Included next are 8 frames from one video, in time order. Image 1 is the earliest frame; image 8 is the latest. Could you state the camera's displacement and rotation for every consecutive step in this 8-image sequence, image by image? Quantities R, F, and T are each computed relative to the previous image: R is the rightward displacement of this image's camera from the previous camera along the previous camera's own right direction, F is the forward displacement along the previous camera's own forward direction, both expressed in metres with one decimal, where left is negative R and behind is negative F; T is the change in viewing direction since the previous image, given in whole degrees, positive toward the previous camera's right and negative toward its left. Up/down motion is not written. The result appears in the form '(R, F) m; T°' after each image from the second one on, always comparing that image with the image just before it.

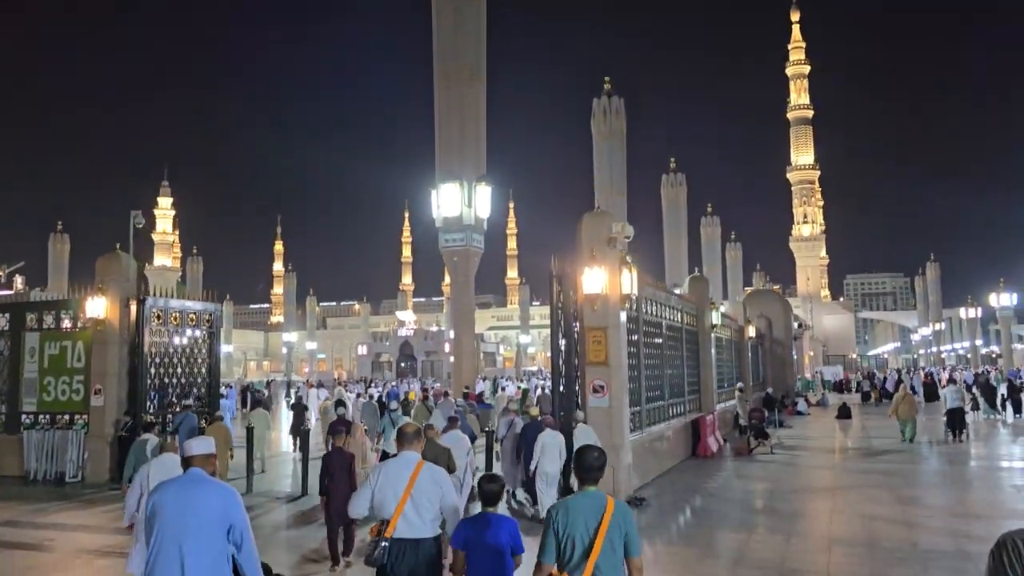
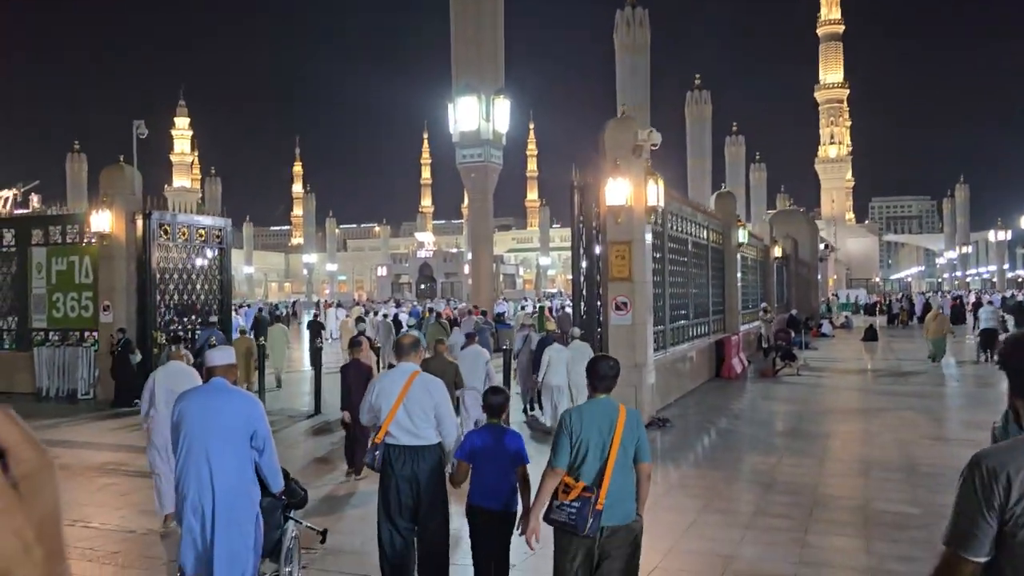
(0.0, +0.6) m; -1°
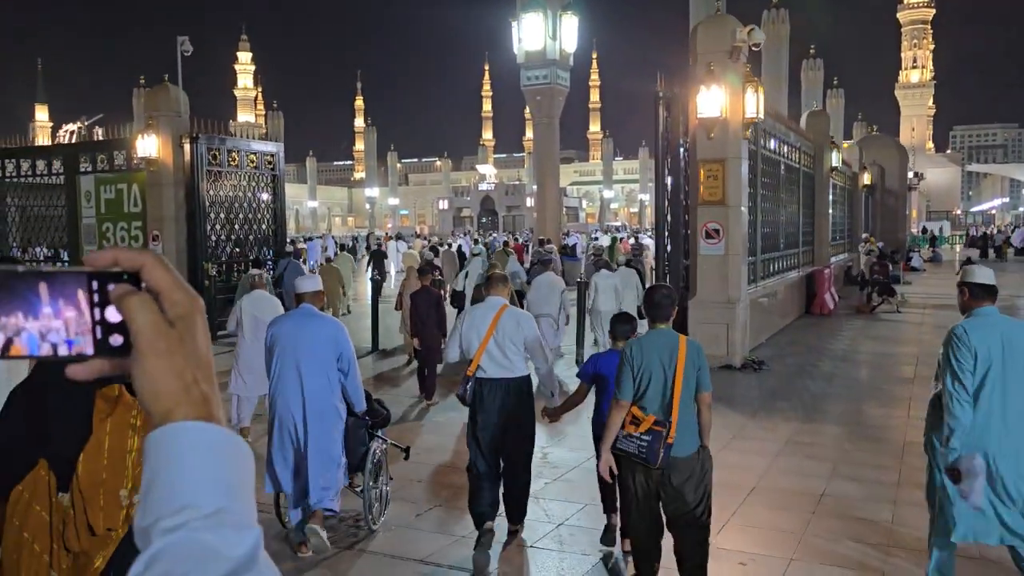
(-0.2, +1.2) m; -4°
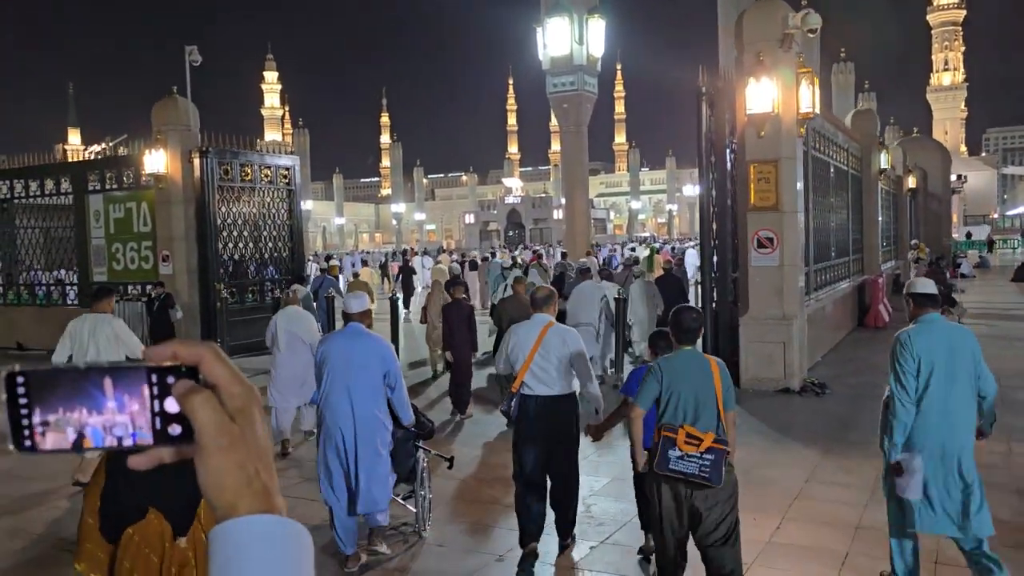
(0.0, +0.9) m; -2°
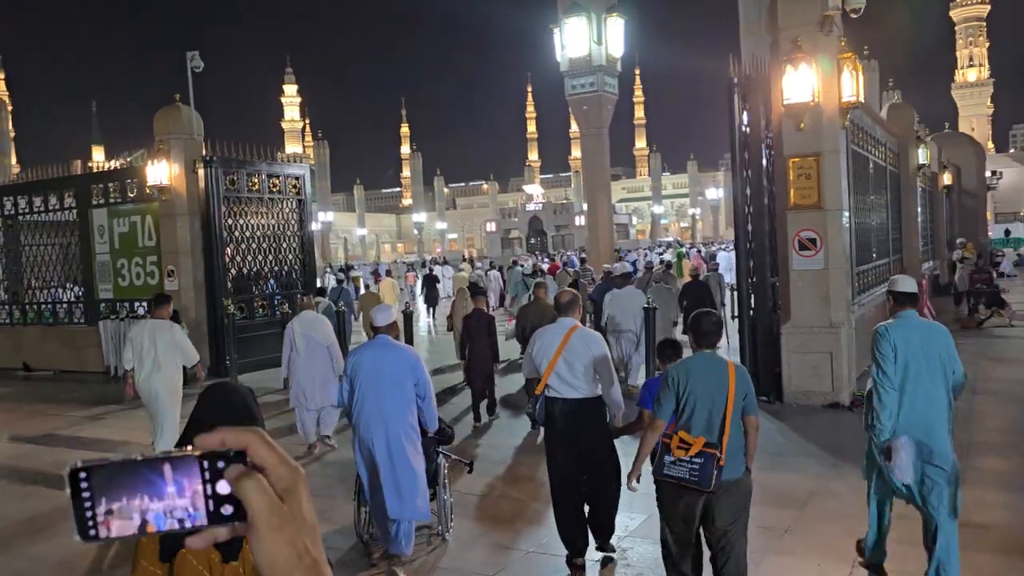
(0.0, +0.7) m; -1°
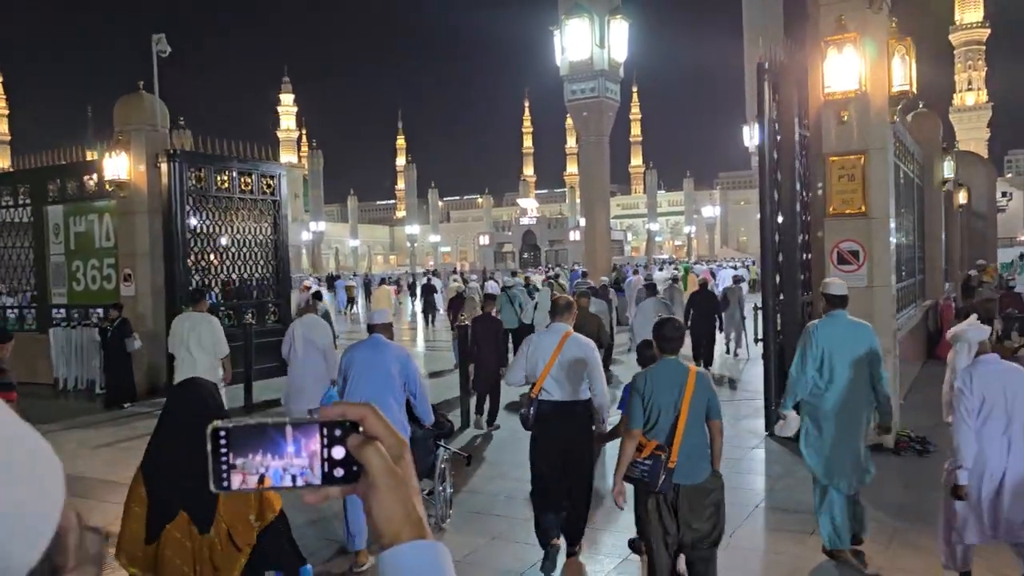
(0.0, +1.2) m; 0°
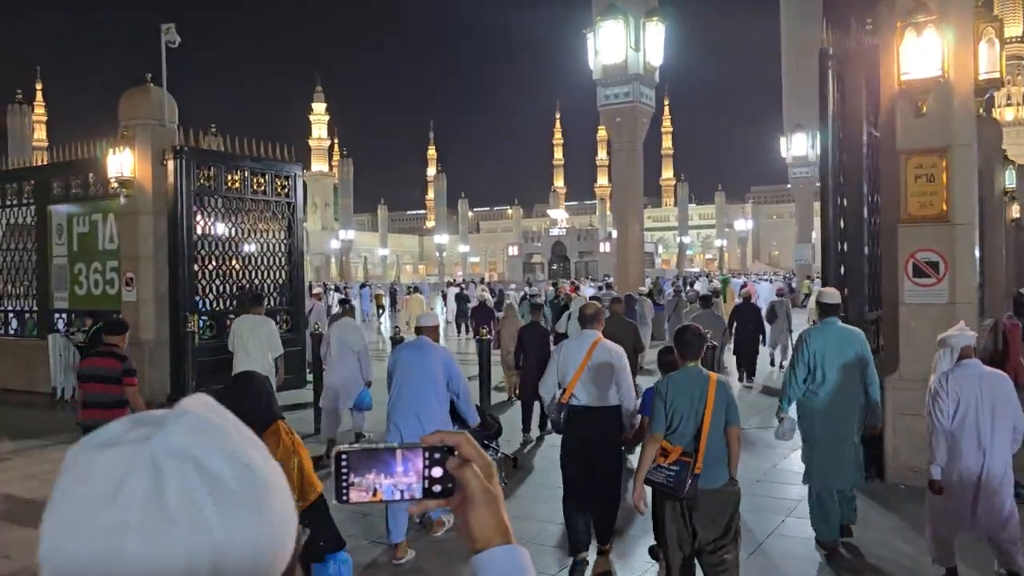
(0.0, +0.9) m; -2°
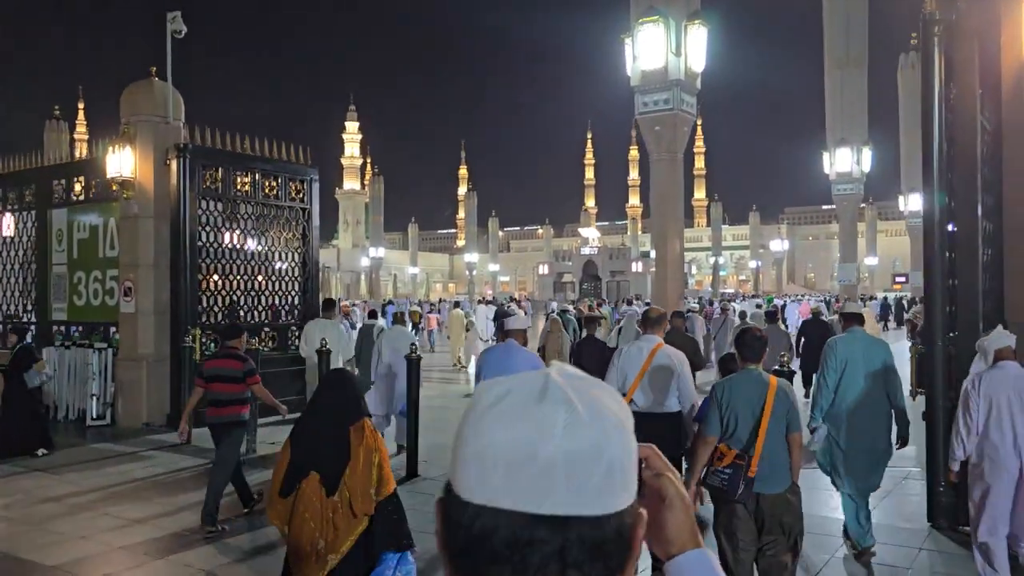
(0.0, +1.1) m; -2°
